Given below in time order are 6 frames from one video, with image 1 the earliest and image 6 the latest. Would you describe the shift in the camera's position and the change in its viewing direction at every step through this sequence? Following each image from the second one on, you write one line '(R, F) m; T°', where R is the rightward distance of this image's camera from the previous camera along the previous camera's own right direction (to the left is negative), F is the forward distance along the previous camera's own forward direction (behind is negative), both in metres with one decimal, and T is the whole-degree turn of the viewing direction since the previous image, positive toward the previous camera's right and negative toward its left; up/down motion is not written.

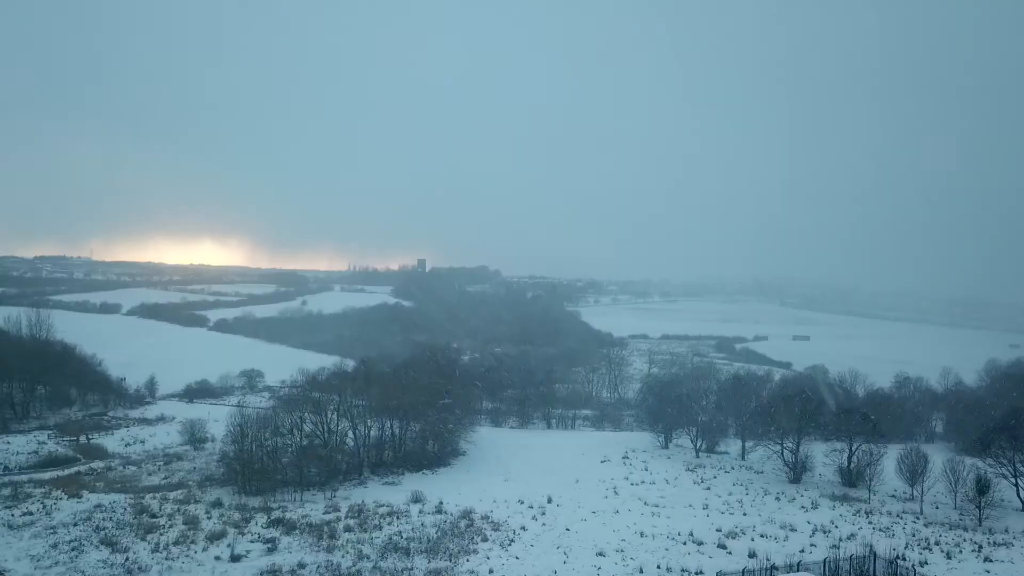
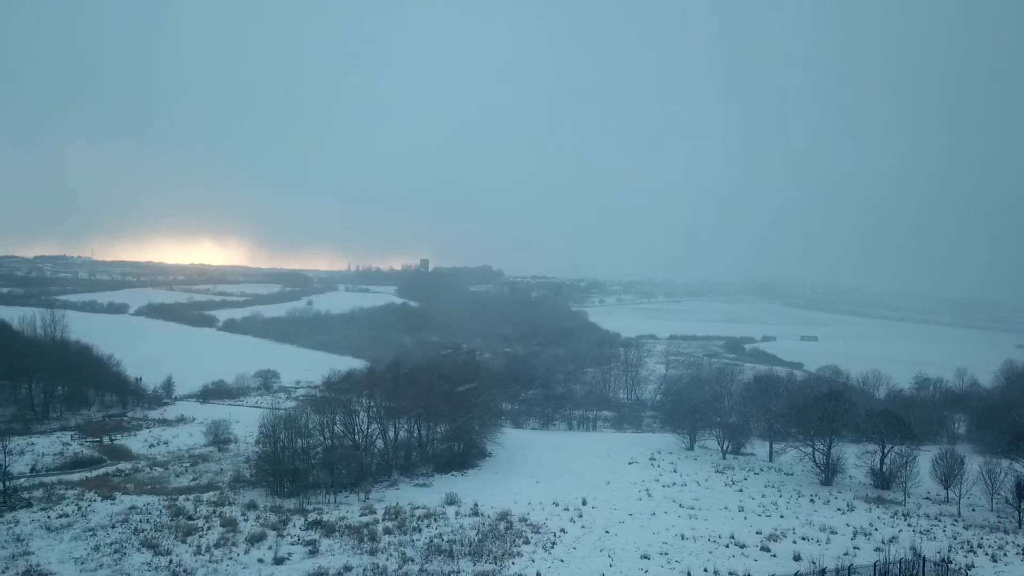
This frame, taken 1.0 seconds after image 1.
(-0.9, 0.0) m; 0°
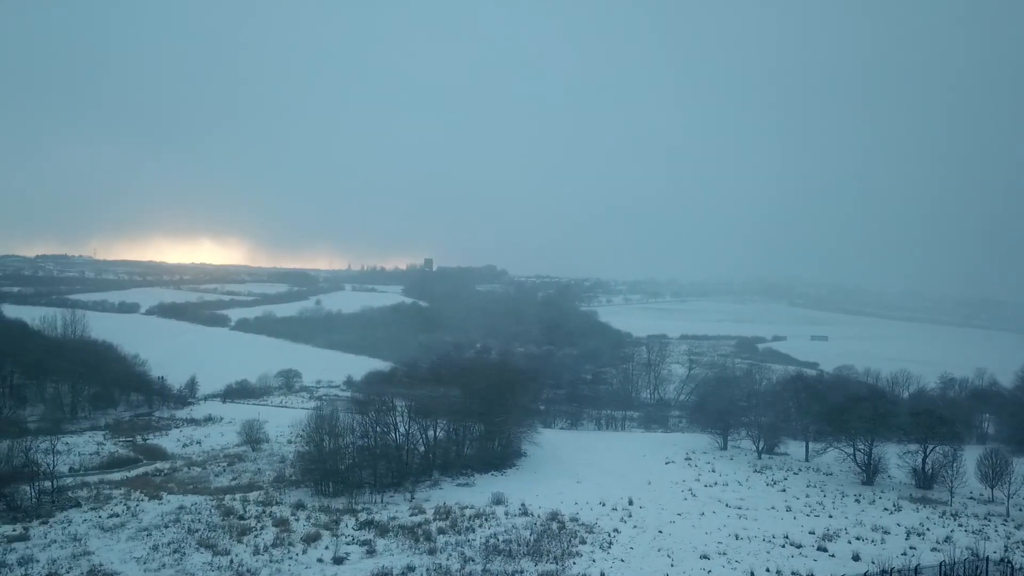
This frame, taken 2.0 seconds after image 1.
(-1.2, 0.0) m; 0°
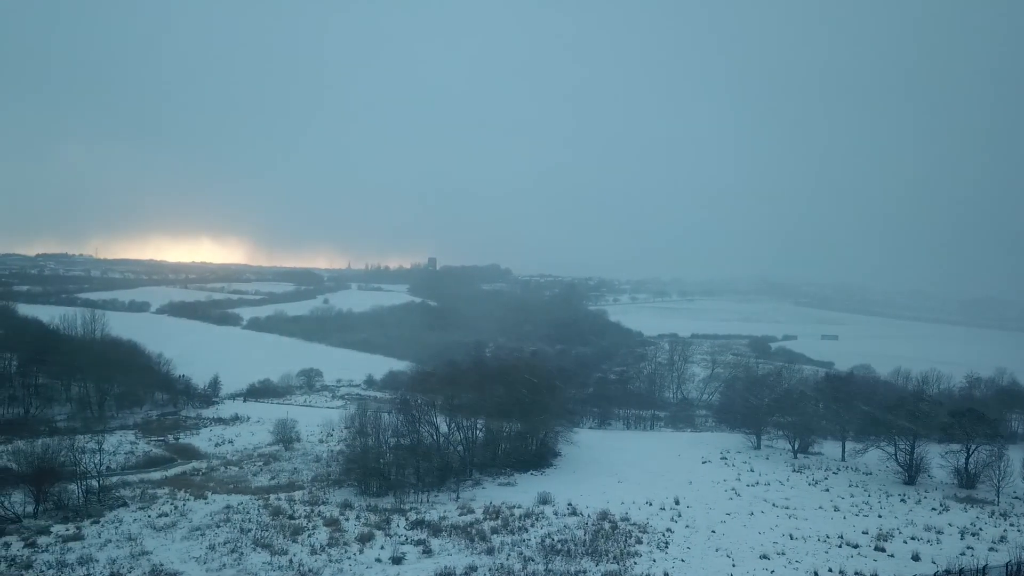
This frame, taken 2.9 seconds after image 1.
(-1.2, 0.0) m; 0°
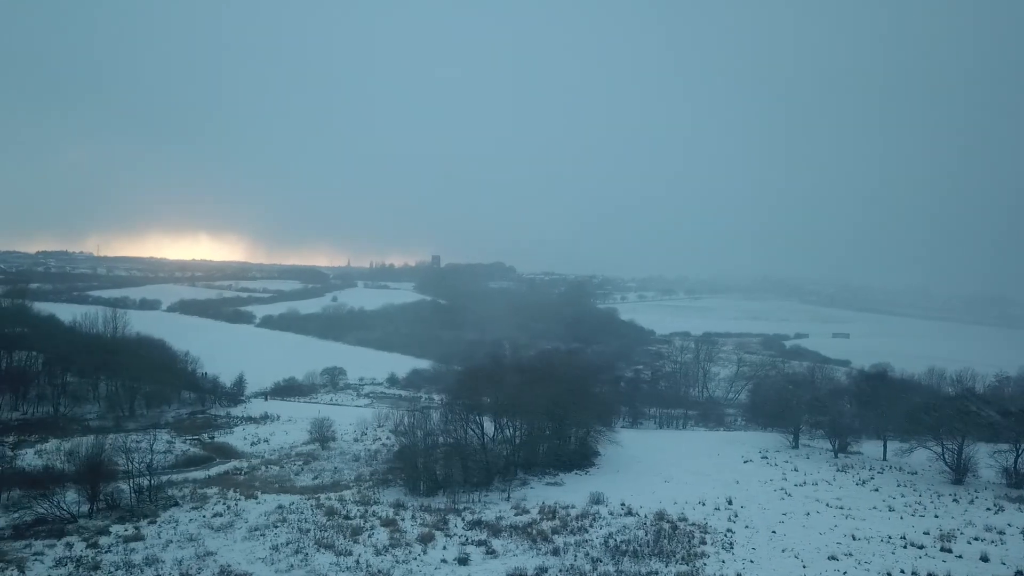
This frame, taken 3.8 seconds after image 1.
(-1.3, +0.1) m; 0°
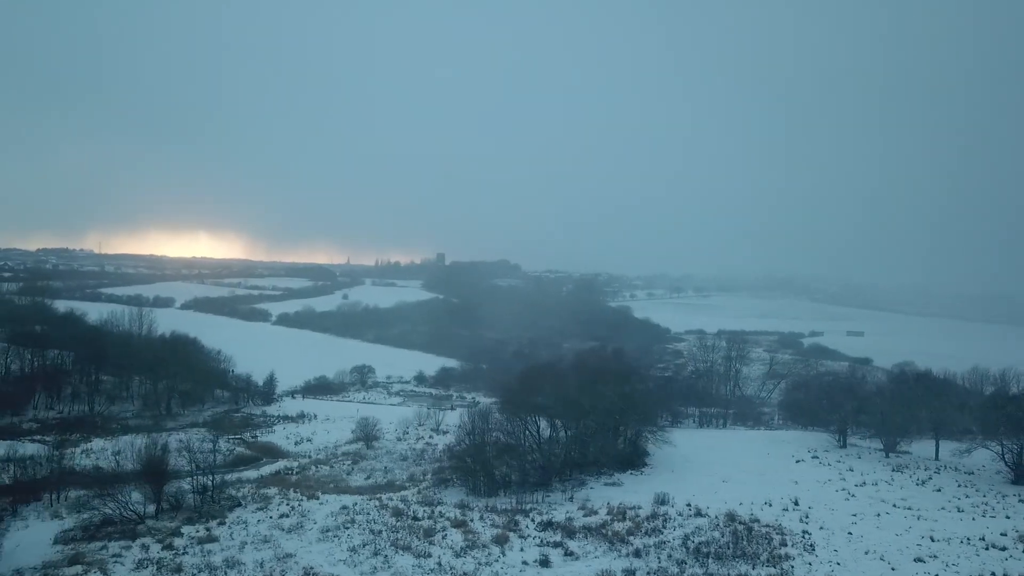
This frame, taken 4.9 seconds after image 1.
(-1.6, +0.2) m; 0°
